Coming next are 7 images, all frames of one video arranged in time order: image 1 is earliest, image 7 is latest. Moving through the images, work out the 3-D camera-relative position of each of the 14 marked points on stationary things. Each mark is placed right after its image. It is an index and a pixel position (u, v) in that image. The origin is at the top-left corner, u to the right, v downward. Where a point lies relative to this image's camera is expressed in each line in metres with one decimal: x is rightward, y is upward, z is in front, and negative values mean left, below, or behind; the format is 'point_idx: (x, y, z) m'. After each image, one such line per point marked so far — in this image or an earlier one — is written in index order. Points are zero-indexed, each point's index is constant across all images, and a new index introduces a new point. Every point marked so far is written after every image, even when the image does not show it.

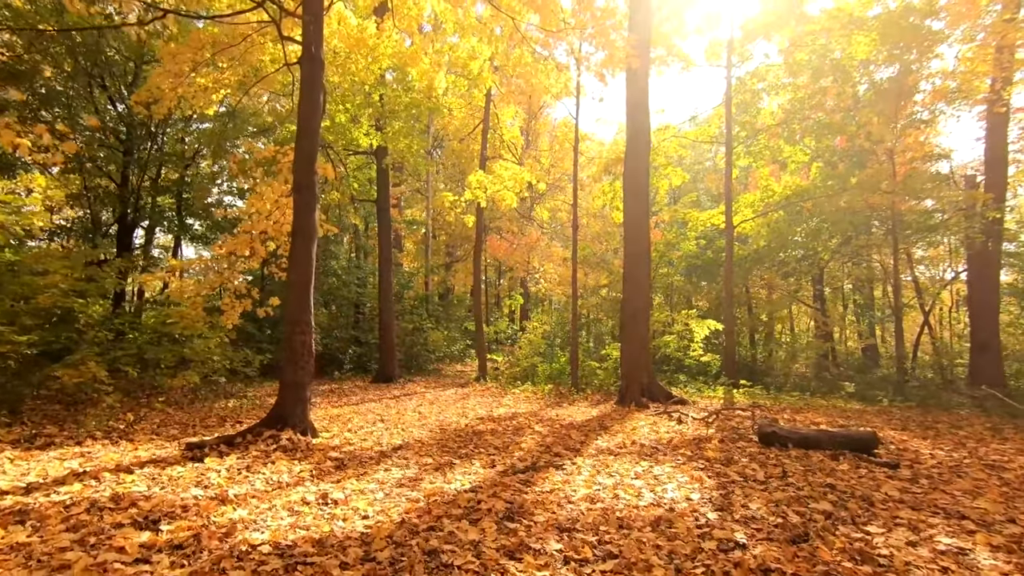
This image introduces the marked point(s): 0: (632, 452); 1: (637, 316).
0: (+1.2, -1.6, +5.2) m
1: (+2.2, -0.5, +9.5) m
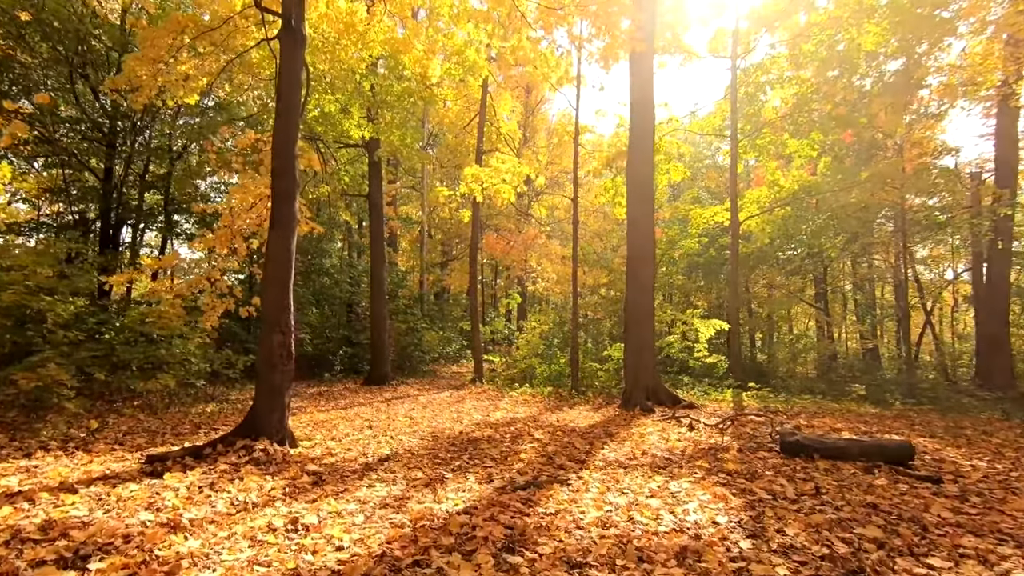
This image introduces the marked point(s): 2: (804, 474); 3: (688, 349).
0: (+1.1, -1.5, +4.7) m
1: (+2.2, -0.5, +9.0) m
2: (+2.4, -1.5, +4.3) m
3: (+4.1, -1.4, +12.4) m
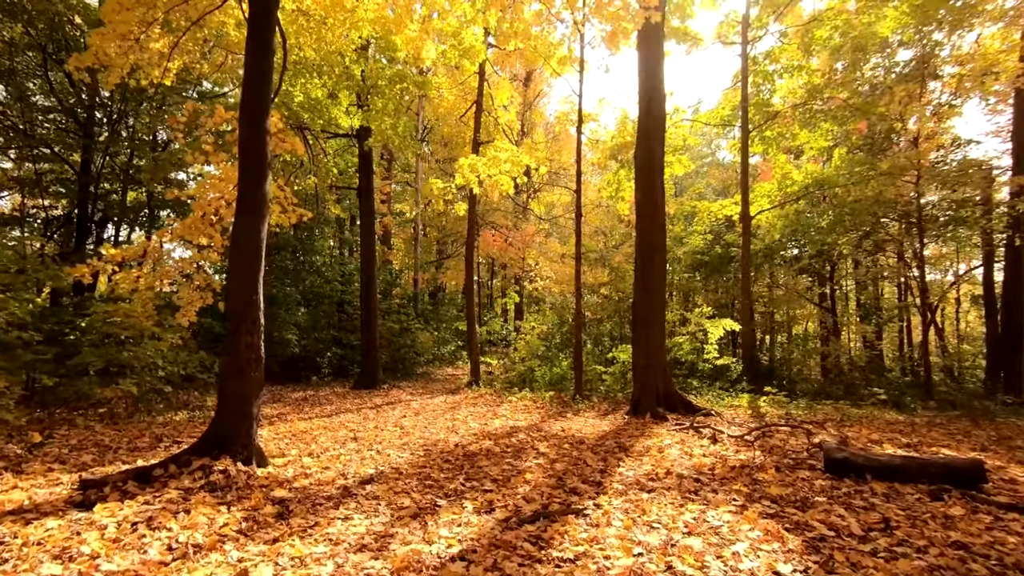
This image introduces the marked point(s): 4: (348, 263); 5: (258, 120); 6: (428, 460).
0: (+1.2, -1.5, +4.0) m
1: (+2.2, -0.4, +8.3) m
2: (+2.4, -1.5, +3.7) m
3: (+4.1, -1.4, +11.7) m
4: (-4.8, +0.7, +15.7) m
5: (-2.2, +1.5, +4.7) m
6: (-0.8, -1.6, +5.0) m
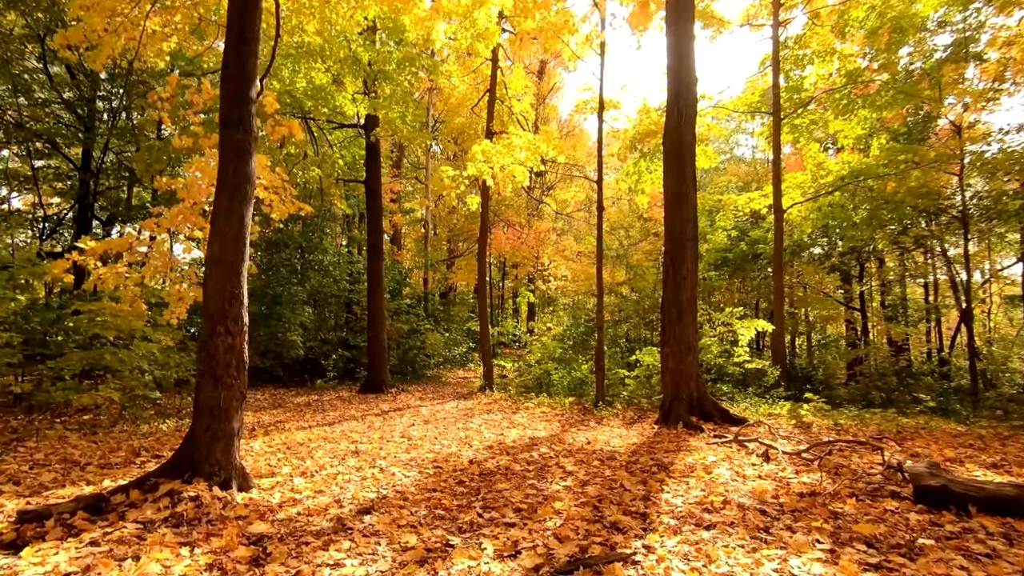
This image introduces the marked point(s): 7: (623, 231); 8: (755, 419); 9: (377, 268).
0: (+1.3, -1.4, +3.3) m
1: (+2.4, -0.4, +7.6) m
2: (+2.6, -1.4, +2.9) m
3: (+4.4, -1.4, +10.9) m
4: (-4.4, +0.8, +15.1) m
5: (-2.0, +1.5, +4.1) m
6: (-0.6, -1.6, +4.3) m
7: (+3.2, +1.7, +15.6) m
8: (+3.4, -1.8, +7.5) m
9: (-3.0, +0.4, +11.8) m
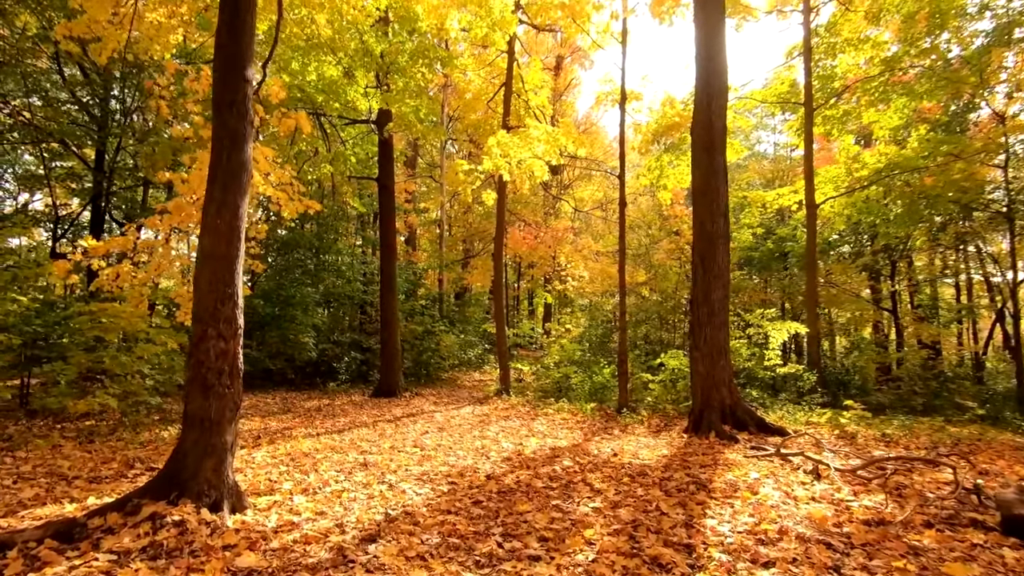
0: (+1.5, -1.4, +2.8) m
1: (+2.7, -0.4, +7.1) m
2: (+2.7, -1.4, +2.4) m
3: (+4.7, -1.3, +10.4) m
4: (-3.9, +0.8, +14.8) m
5: (-1.9, +1.5, +3.7) m
6: (-0.4, -1.5, +3.9) m
7: (+3.7, +1.6, +15.1) m
8: (+3.6, -1.8, +6.9) m
9: (-2.6, +0.4, +11.4) m
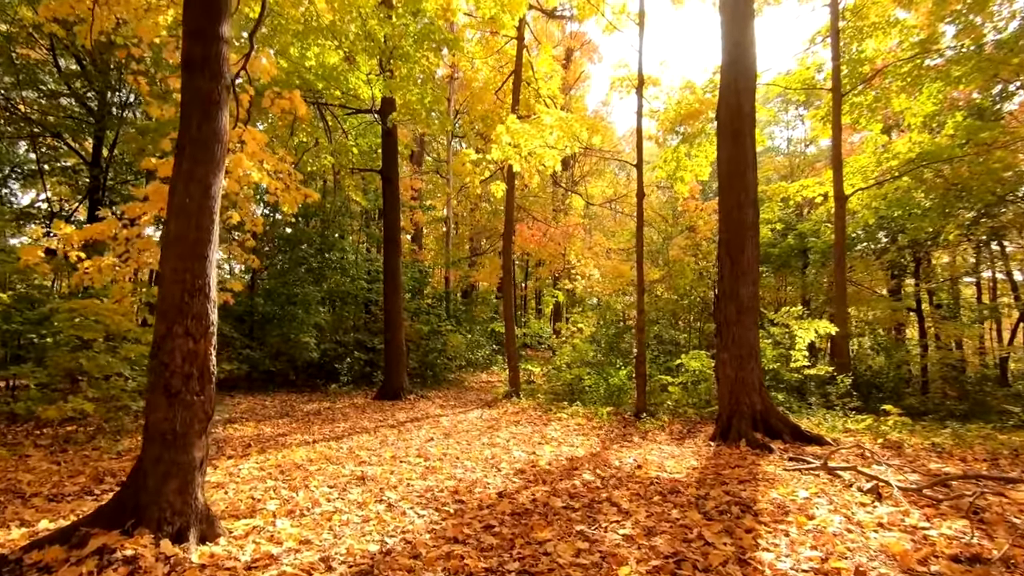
0: (+1.6, -1.4, +2.3) m
1: (+2.8, -0.3, +6.5) m
2: (+2.8, -1.3, +1.8) m
3: (+4.9, -1.3, +9.8) m
4: (-3.7, +0.8, +14.3) m
5: (-1.8, +1.6, +3.2) m
6: (-0.3, -1.5, +3.4) m
7: (+4.0, +1.7, +14.5) m
8: (+3.8, -1.7, +6.3) m
9: (-2.4, +0.5, +10.9) m
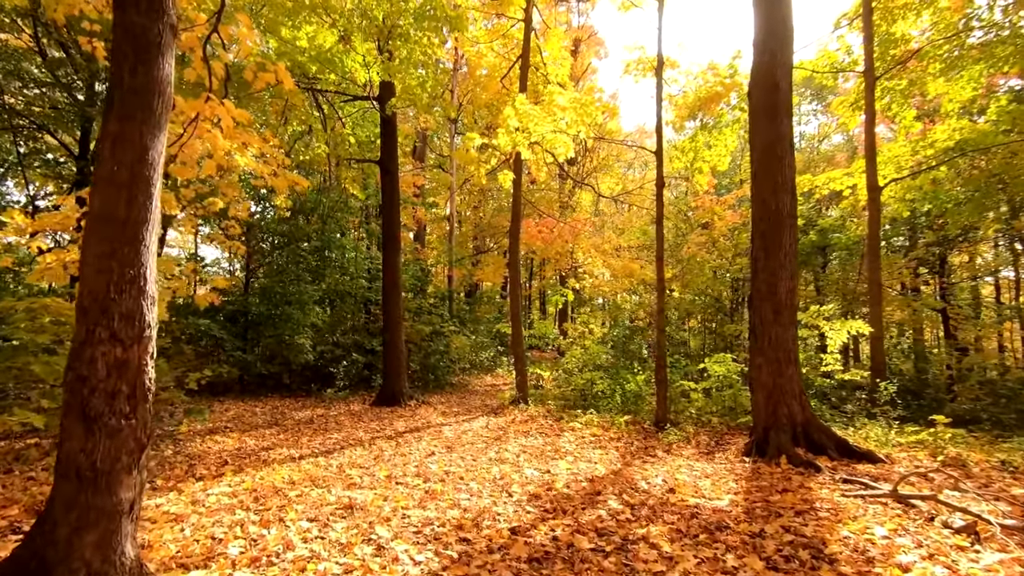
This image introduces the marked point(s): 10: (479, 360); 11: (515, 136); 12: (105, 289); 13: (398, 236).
0: (+1.7, -1.3, +1.6) m
1: (+2.9, -0.3, +5.8) m
2: (+2.8, -1.3, +1.1) m
3: (+5.0, -1.3, +9.1) m
4: (-3.5, +0.8, +13.6) m
5: (-1.7, +1.6, +2.5) m
6: (-0.2, -1.5, +2.7) m
7: (+4.1, +1.7, +13.8) m
8: (+3.9, -1.7, +5.6) m
9: (-2.3, +0.5, +10.3) m
10: (-0.9, -2.0, +15.0) m
11: (+0.1, +2.5, +8.9) m
12: (-1.8, 0.0, +2.3) m
13: (-2.2, +1.0, +10.3) m
